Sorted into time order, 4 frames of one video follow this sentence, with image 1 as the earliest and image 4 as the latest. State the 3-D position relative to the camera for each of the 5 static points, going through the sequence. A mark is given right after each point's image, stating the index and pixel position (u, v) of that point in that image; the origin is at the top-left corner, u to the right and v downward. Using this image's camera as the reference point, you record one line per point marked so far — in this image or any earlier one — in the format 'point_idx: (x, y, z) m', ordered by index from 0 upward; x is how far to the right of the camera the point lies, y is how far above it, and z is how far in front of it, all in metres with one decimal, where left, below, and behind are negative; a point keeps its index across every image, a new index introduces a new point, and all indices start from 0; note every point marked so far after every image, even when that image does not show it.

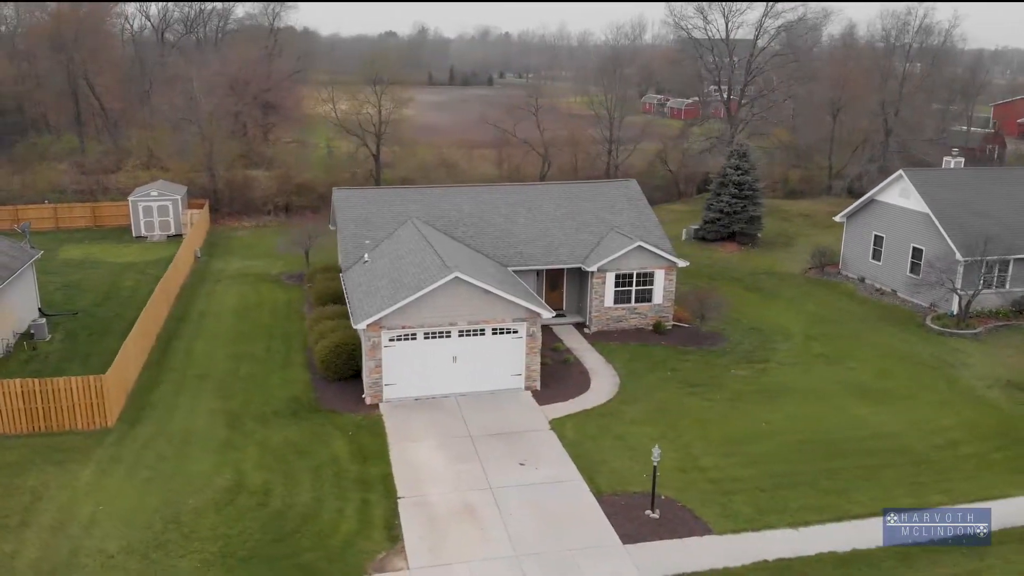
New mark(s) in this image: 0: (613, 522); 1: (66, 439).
0: (+1.5, -3.5, +13.7) m
1: (-8.0, -2.6, +16.1) m
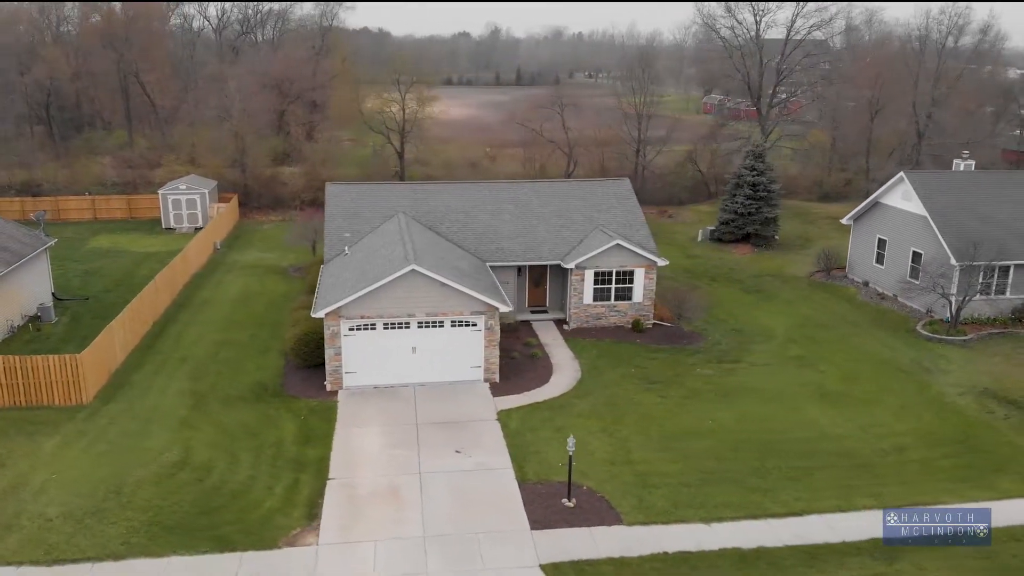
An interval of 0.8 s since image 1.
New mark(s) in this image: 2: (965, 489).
0: (+0.2, -3.4, +14.1) m
1: (-9.0, -2.3, +17.2) m
2: (+7.5, -3.3, +15.1) m
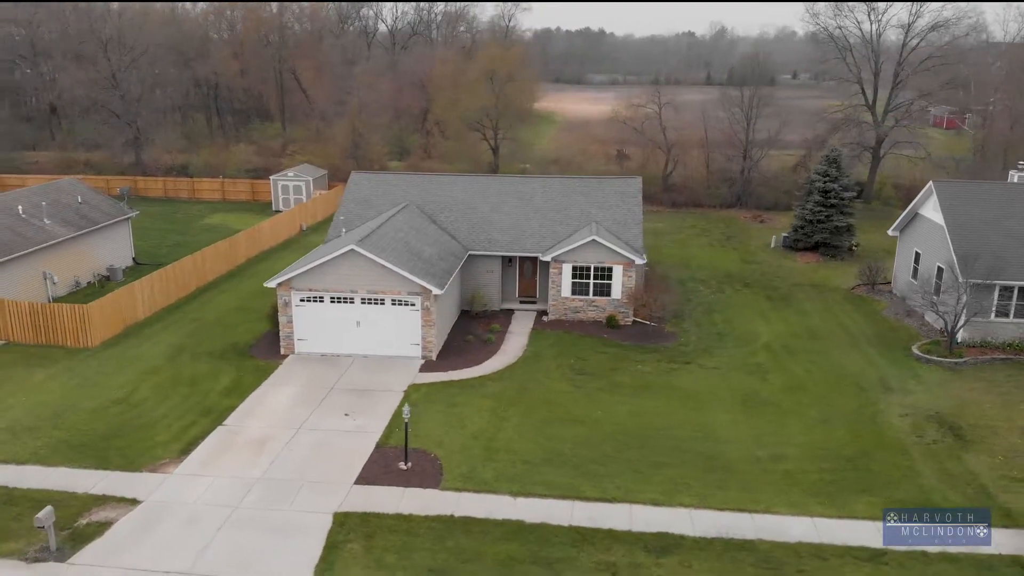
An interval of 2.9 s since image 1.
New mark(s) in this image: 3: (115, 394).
0: (-2.5, -3.1, +15.6) m
1: (-10.6, -1.4, +20.9) m
2: (+4.8, -3.5, +14.8) m
3: (-8.0, -2.1, +18.3) m
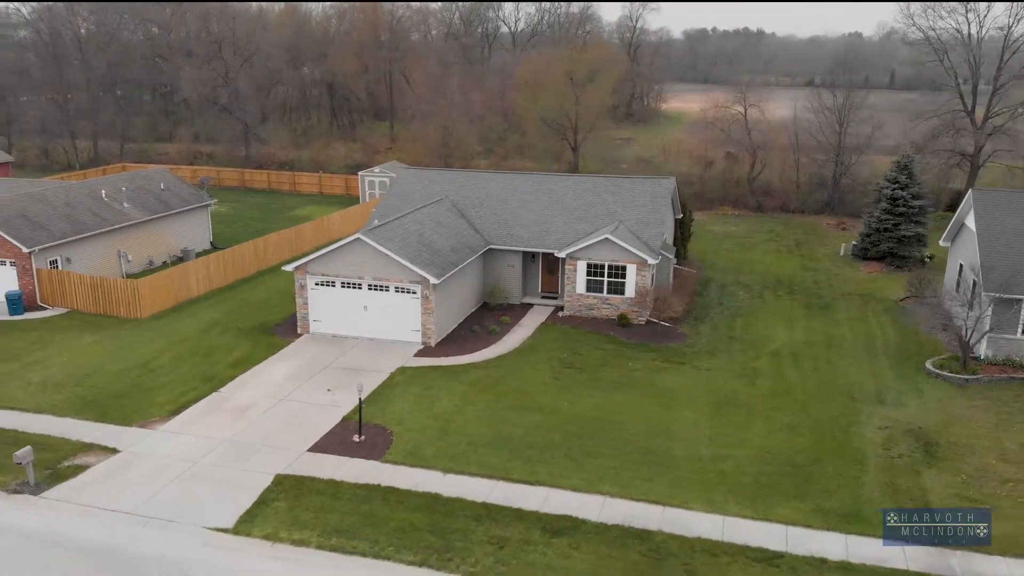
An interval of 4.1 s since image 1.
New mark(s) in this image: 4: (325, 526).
0: (-3.5, -2.8, +16.9) m
1: (-10.5, -0.8, +23.5) m
2: (+3.6, -3.5, +15.0) m
3: (-8.4, -1.6, +20.6) m
4: (-2.8, -3.6, +13.8) m
